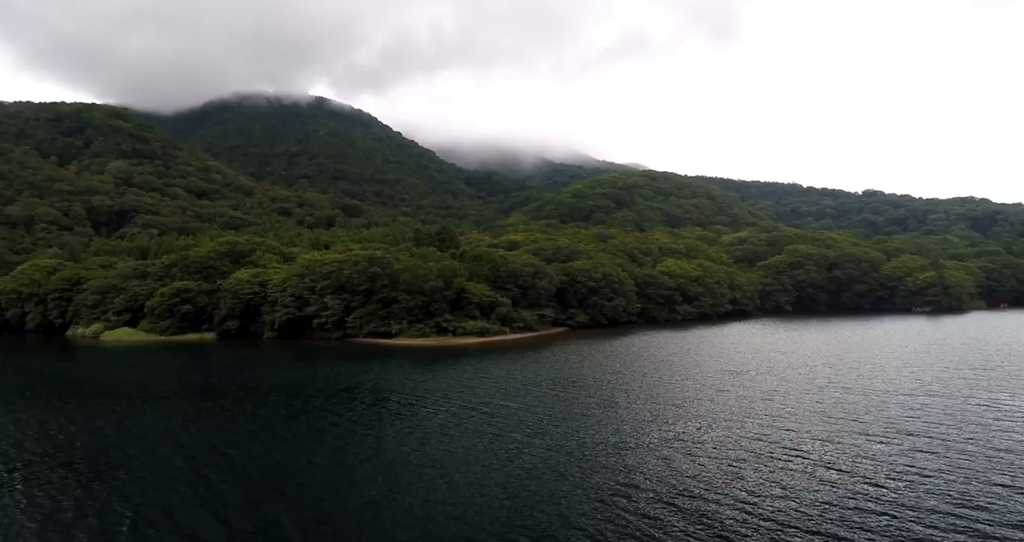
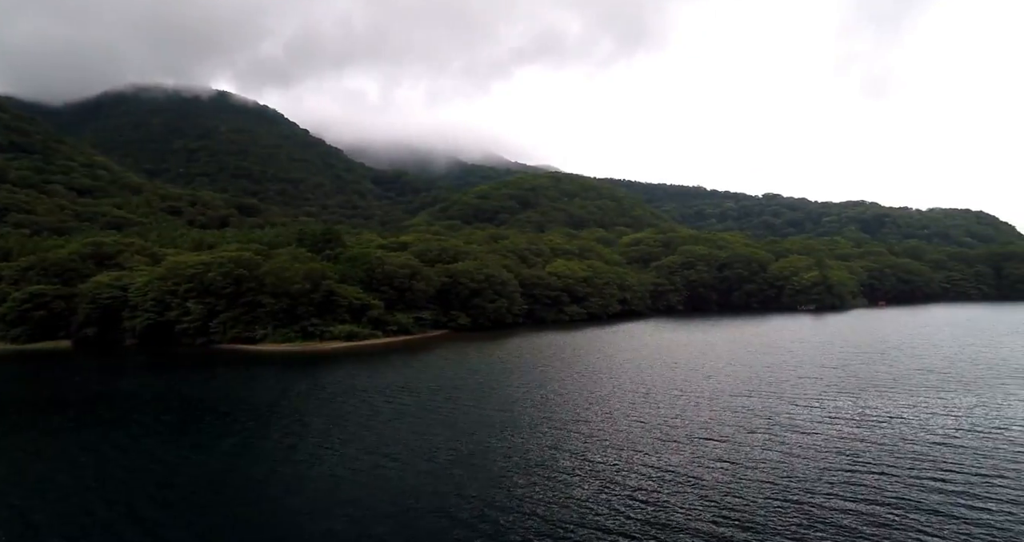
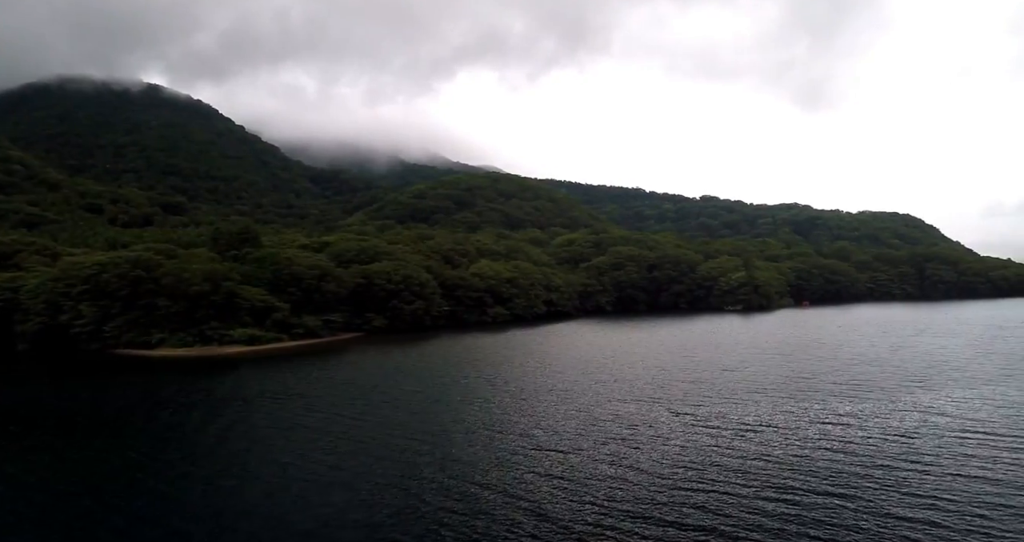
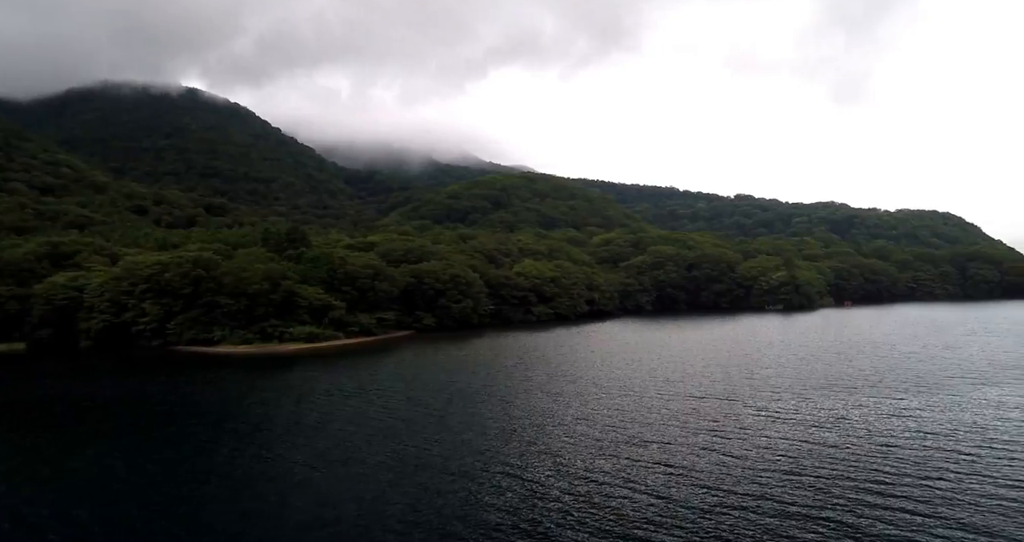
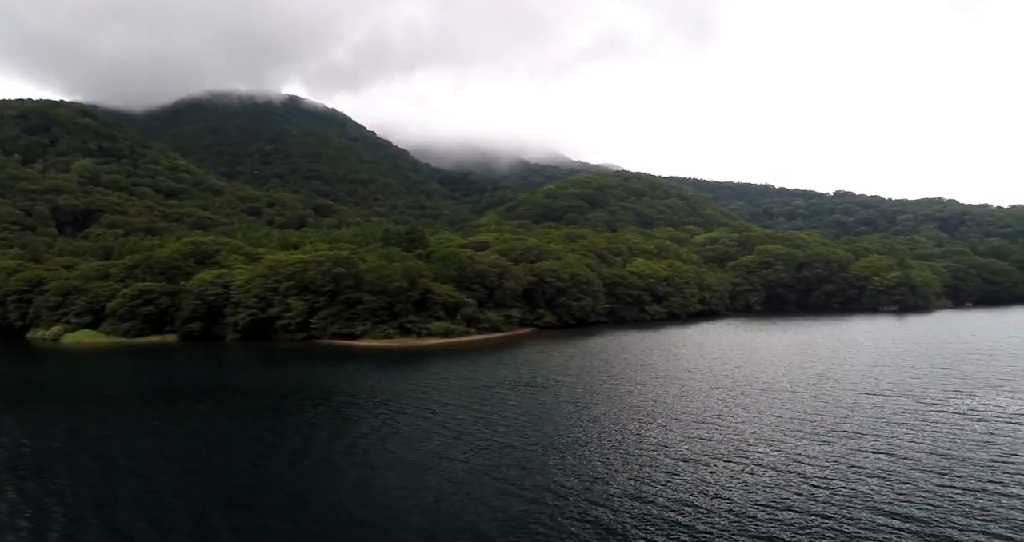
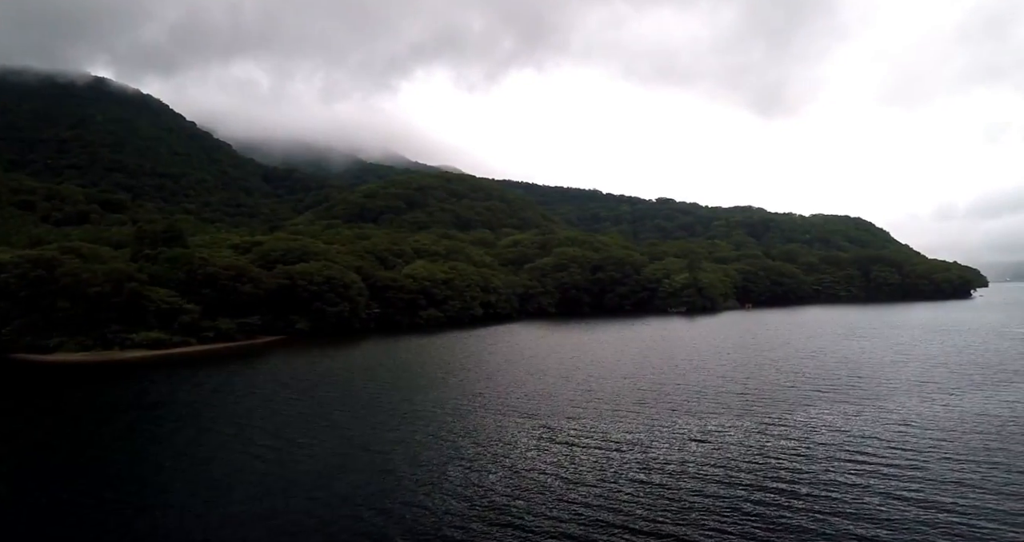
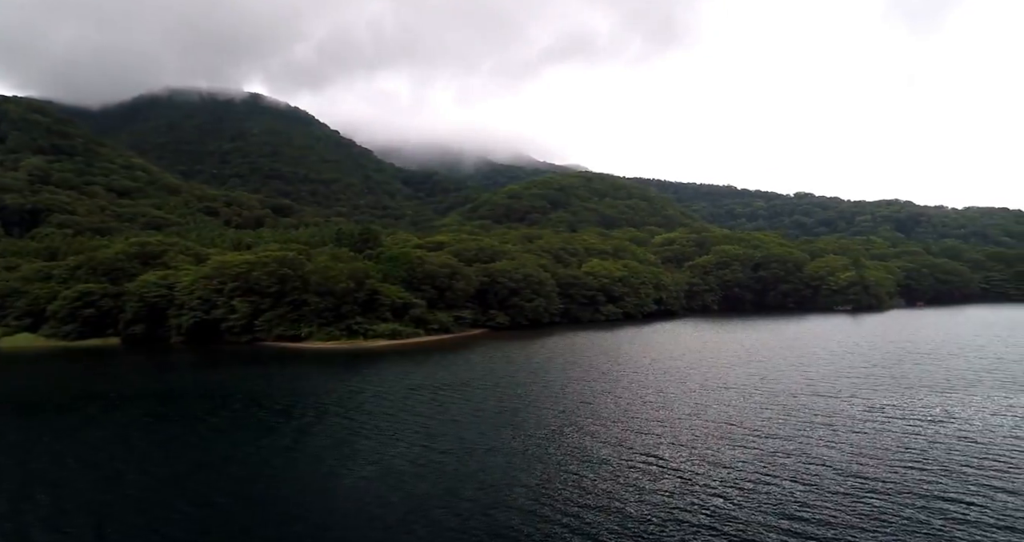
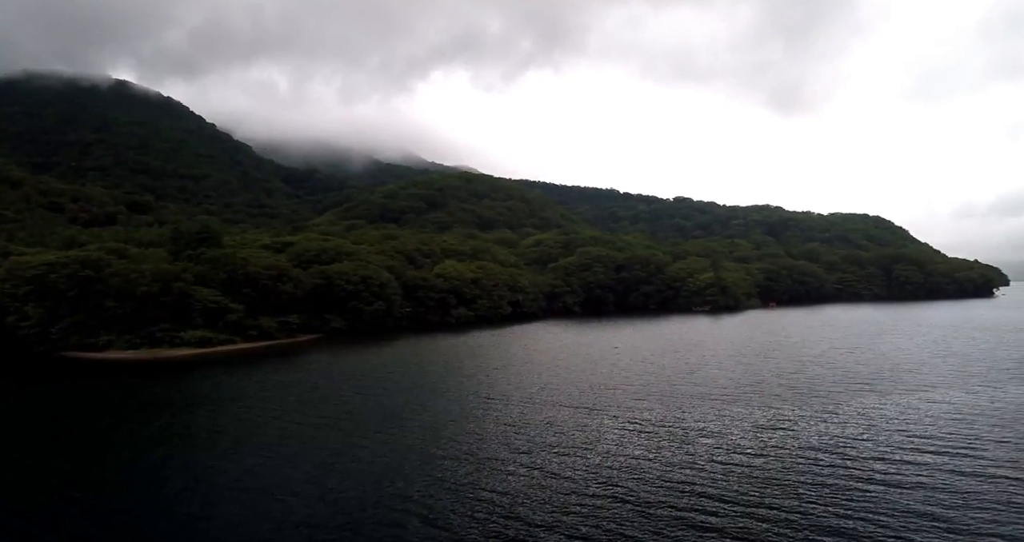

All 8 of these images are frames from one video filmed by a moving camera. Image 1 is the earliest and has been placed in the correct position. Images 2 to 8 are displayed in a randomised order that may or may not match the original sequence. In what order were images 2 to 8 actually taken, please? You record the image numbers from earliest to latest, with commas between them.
5, 7, 2, 4, 3, 8, 6
